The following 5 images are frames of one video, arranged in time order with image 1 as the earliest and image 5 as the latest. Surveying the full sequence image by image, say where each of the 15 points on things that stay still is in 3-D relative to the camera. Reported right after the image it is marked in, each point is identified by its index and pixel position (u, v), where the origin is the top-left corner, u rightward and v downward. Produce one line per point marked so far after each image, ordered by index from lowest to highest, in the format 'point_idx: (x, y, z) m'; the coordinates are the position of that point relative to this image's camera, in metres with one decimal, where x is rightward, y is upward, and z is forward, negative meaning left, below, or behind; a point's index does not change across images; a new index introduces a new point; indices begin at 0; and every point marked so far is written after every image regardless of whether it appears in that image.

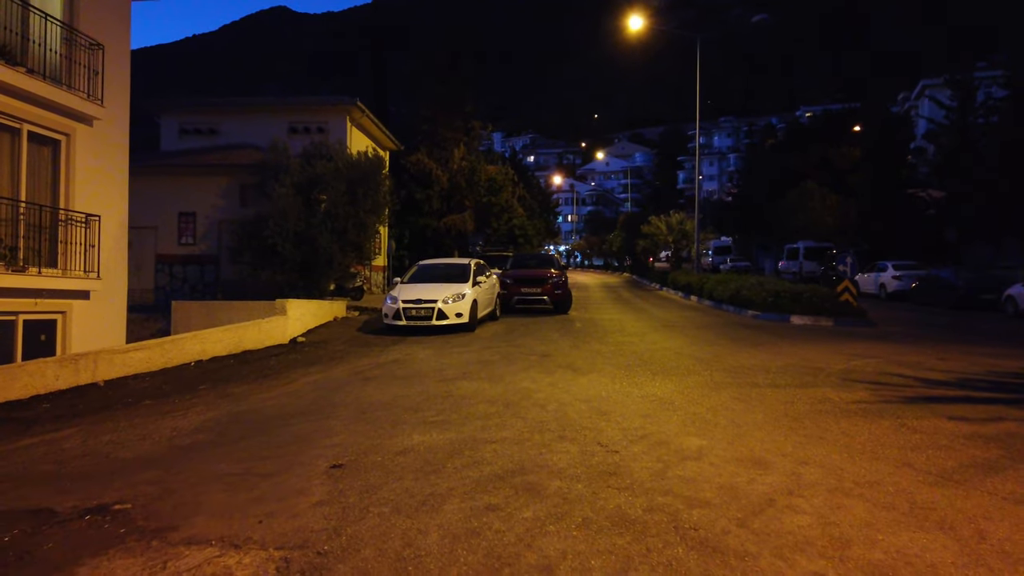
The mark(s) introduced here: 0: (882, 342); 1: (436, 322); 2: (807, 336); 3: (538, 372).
0: (+7.8, -1.2, +16.1) m
1: (-1.8, -0.8, +17.9) m
2: (+6.7, -1.1, +17.3) m
3: (+0.4, -1.3, +11.5) m
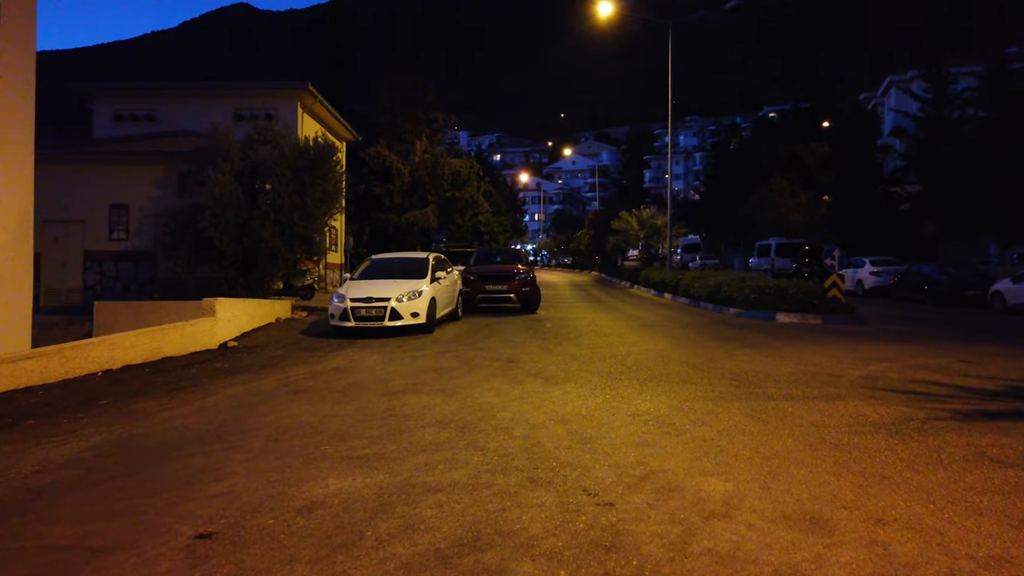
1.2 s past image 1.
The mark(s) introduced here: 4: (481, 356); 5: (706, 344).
0: (+7.1, -1.1, +14.5) m
1: (-2.6, -0.7, +15.9) m
2: (+5.9, -1.0, +15.7) m
3: (-0.1, -1.2, +9.6) m
4: (-0.6, -1.1, +12.5) m
5: (+3.5, -1.0, +13.6) m
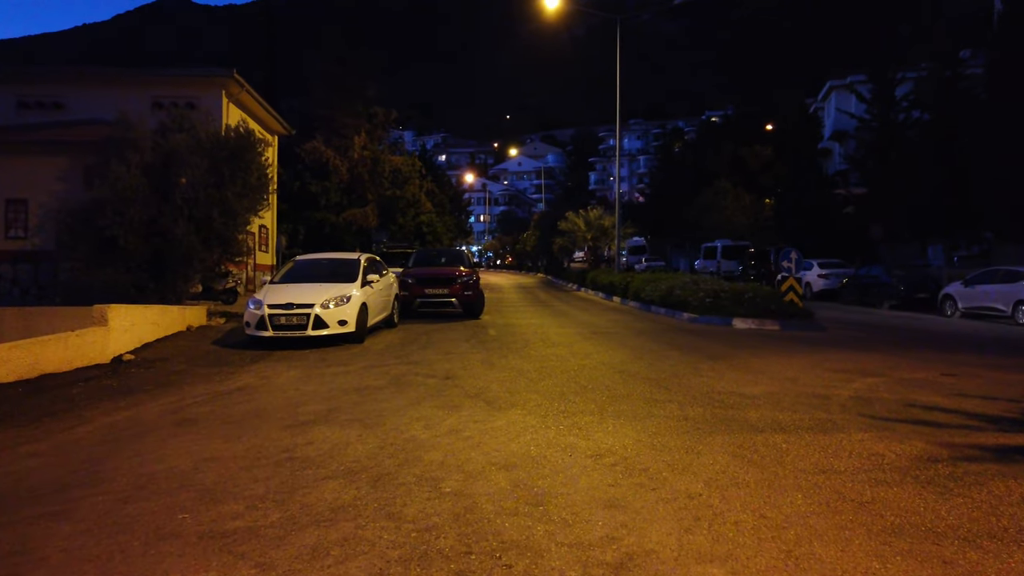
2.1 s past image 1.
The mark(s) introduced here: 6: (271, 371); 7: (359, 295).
0: (+6.1, -1.1, +13.5) m
1: (-3.7, -0.8, +14.2) m
2: (+4.8, -1.1, +14.5) m
3: (-0.8, -1.3, +8.0) m
4: (-1.5, -1.2, +10.9) m
5: (+2.5, -1.1, +12.3) m
6: (-3.7, -1.3, +11.7) m
7: (-3.0, -0.1, +15.1) m
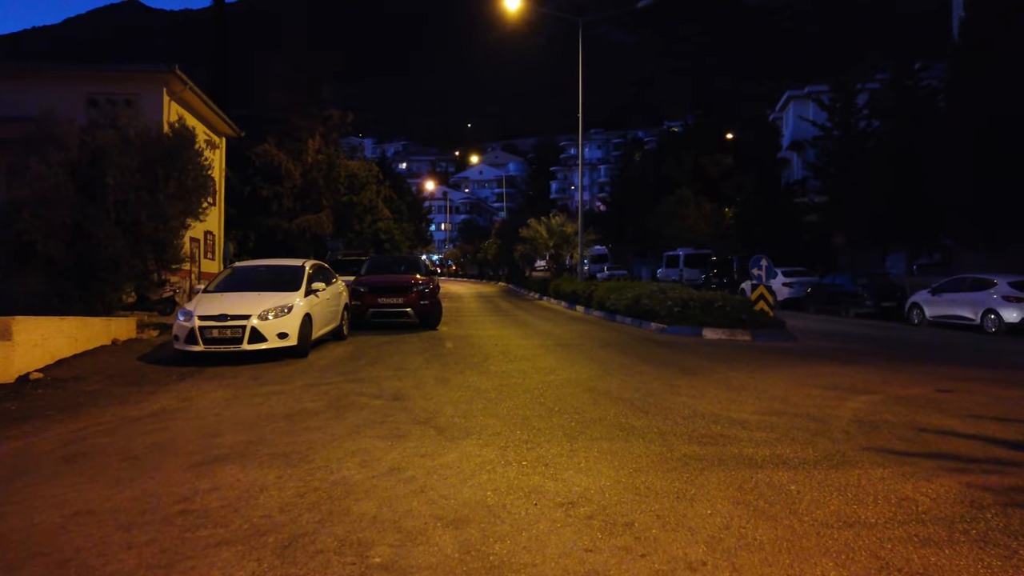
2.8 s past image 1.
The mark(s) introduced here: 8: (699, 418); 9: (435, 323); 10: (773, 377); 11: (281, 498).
0: (+5.4, -1.3, +12.6) m
1: (-4.4, -1.0, +12.8) m
2: (+4.1, -1.3, +13.6) m
3: (-1.2, -1.4, +6.8) m
4: (-2.0, -1.3, +9.7) m
5: (+1.9, -1.2, +11.3) m
6: (-4.3, -1.4, +10.4) m
7: (-3.8, -0.3, +13.8) m
8: (+1.8, -1.2, +7.2) m
9: (-2.0, -0.9, +19.9) m
10: (+3.6, -1.2, +10.4) m
11: (-1.5, -1.4, +5.1) m
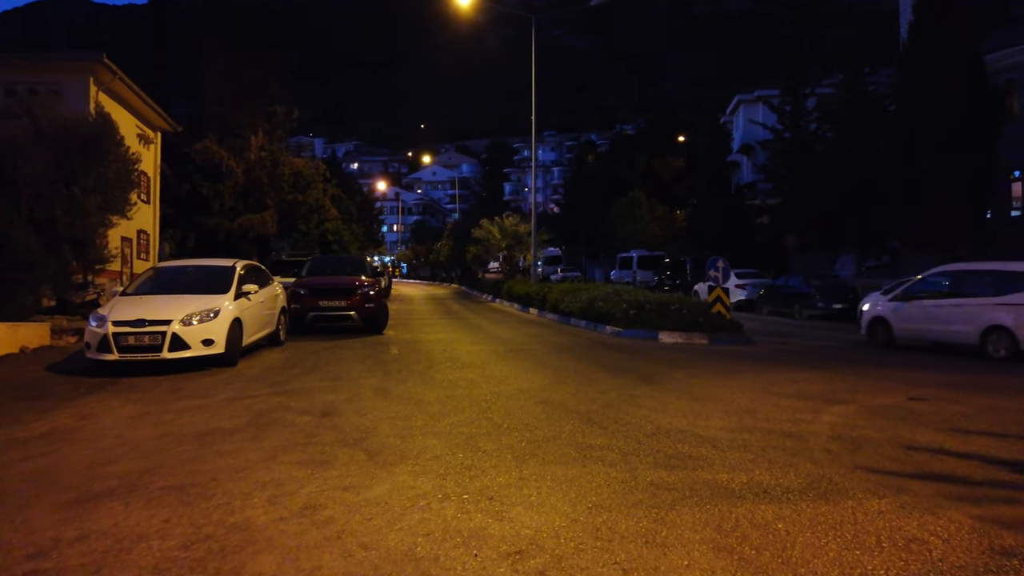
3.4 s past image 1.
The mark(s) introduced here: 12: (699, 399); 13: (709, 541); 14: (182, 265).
0: (+4.5, -1.3, +12.1) m
1: (-5.2, -1.0, +11.7) m
2: (+3.2, -1.3, +13.0) m
3: (-1.7, -1.4, +5.9) m
4: (-2.6, -1.4, +8.7) m
5: (+1.1, -1.2, +10.5) m
6: (-5.0, -1.4, +9.2) m
7: (-4.7, -0.4, +12.7) m
8: (+1.3, -1.3, +6.5) m
9: (-3.3, -1.0, +18.9) m
10: (+2.9, -1.2, +9.7) m
11: (-1.9, -1.4, +4.1) m
12: (+2.1, -1.2, +8.4) m
13: (+1.0, -1.3, +4.0) m
14: (-6.0, +0.4, +13.9) m
